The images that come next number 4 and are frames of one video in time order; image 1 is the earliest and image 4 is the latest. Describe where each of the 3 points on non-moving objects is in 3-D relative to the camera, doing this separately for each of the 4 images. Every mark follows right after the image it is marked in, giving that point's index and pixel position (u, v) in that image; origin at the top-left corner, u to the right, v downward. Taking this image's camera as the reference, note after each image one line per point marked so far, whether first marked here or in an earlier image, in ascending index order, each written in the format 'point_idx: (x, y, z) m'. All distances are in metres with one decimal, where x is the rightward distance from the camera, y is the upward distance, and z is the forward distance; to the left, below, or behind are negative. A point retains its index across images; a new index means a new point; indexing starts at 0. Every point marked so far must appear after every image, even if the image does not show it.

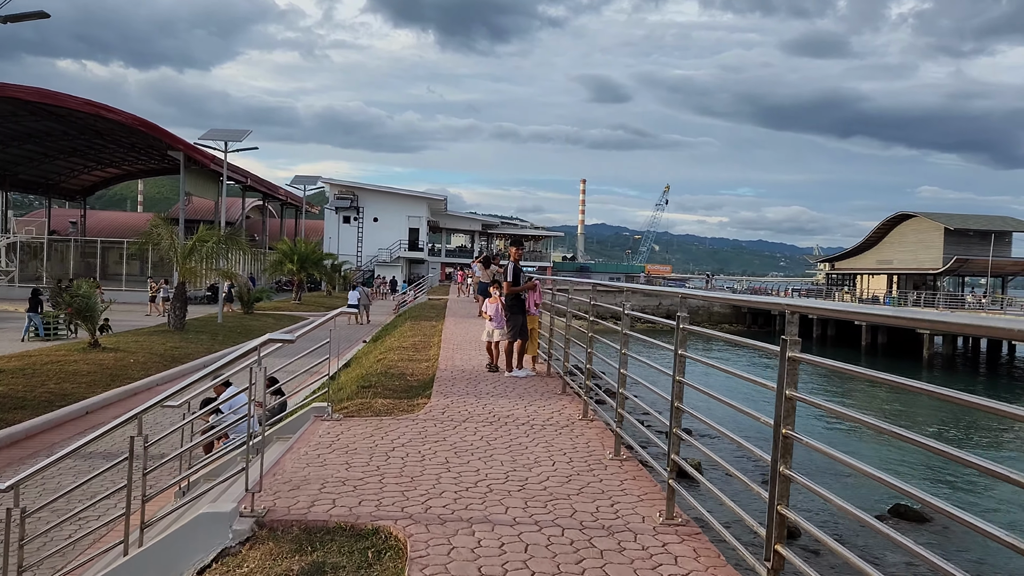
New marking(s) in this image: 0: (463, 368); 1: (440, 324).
0: (-0.7, -1.1, +9.7) m
1: (-1.7, -0.9, +17.3) m
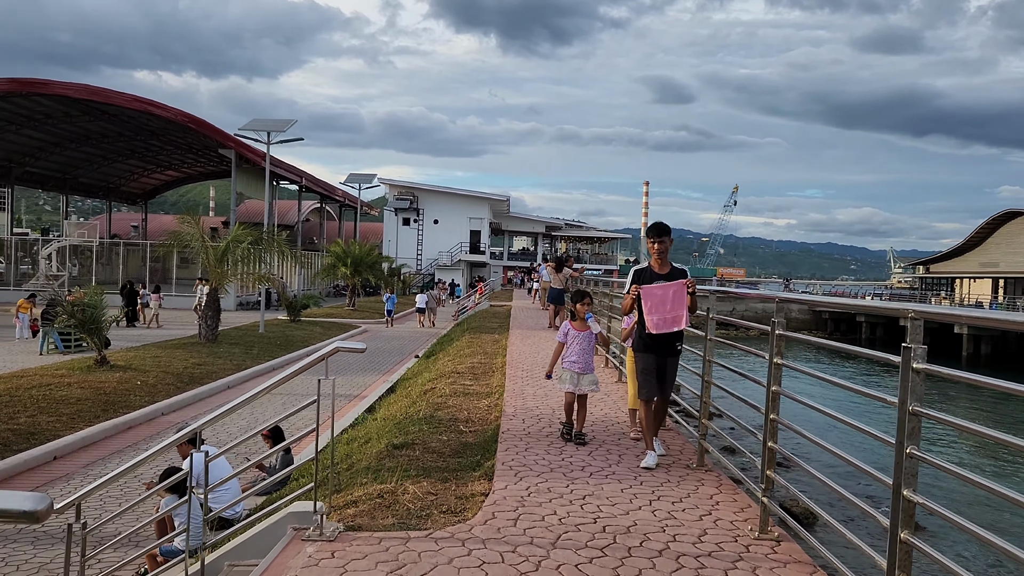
0: (+0.3, -1.2, +6.9) m
1: (-0.2, -1.0, +14.5) m
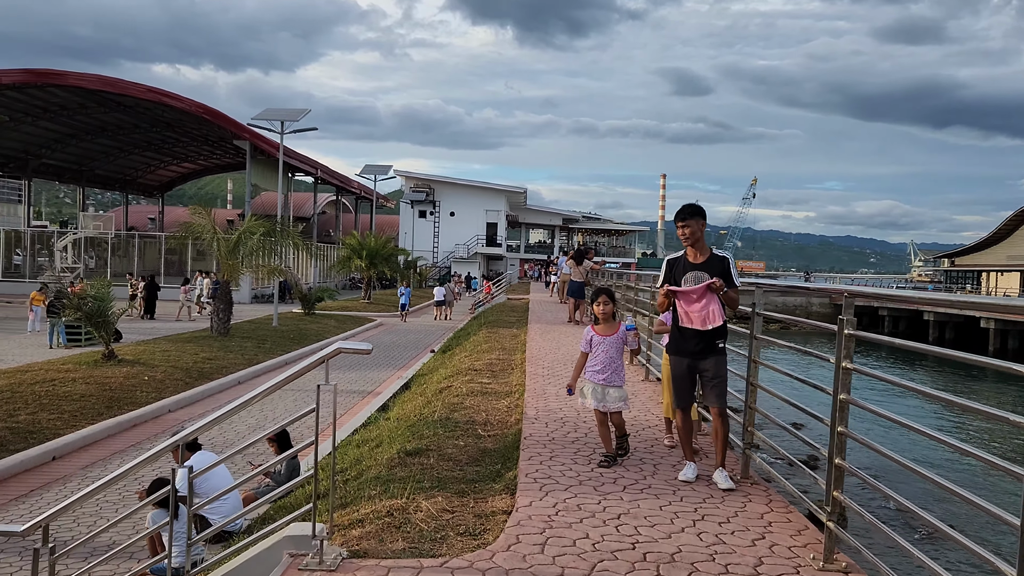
0: (+0.5, -1.1, +6.4) m
1: (+0.2, -0.9, +14.0) m
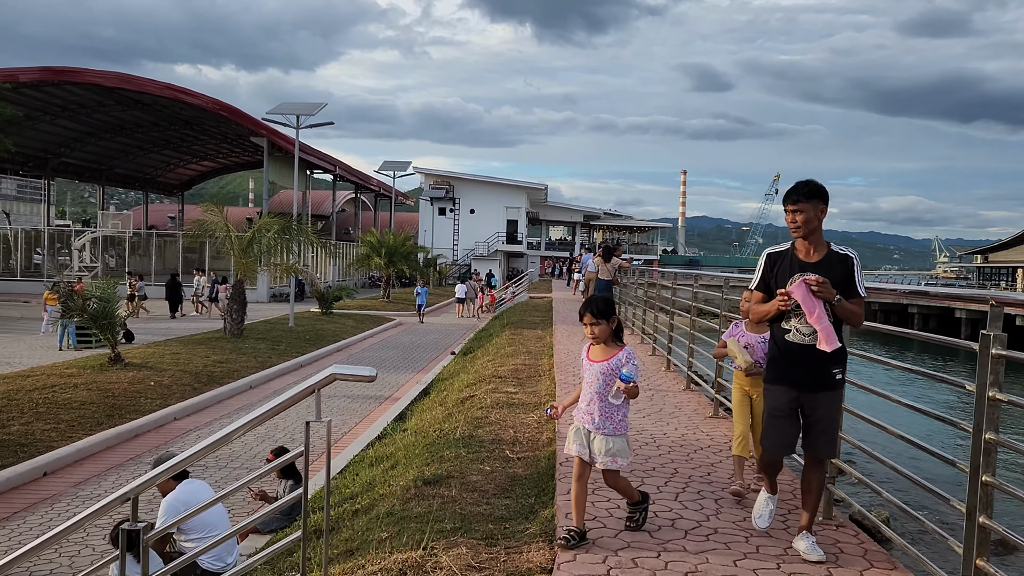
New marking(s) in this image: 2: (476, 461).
0: (+0.7, -1.2, +5.6) m
1: (+0.7, -0.9, +13.2) m
2: (-0.3, -1.3, +5.3) m
